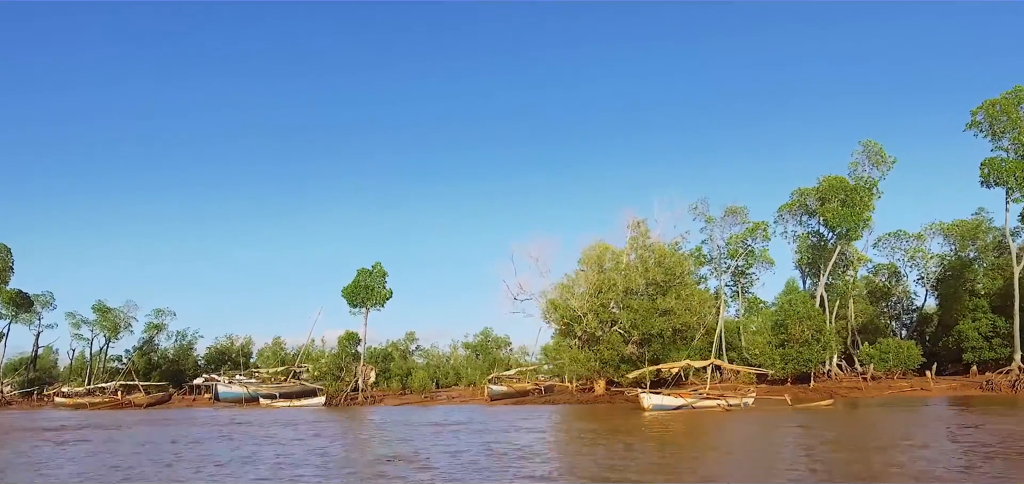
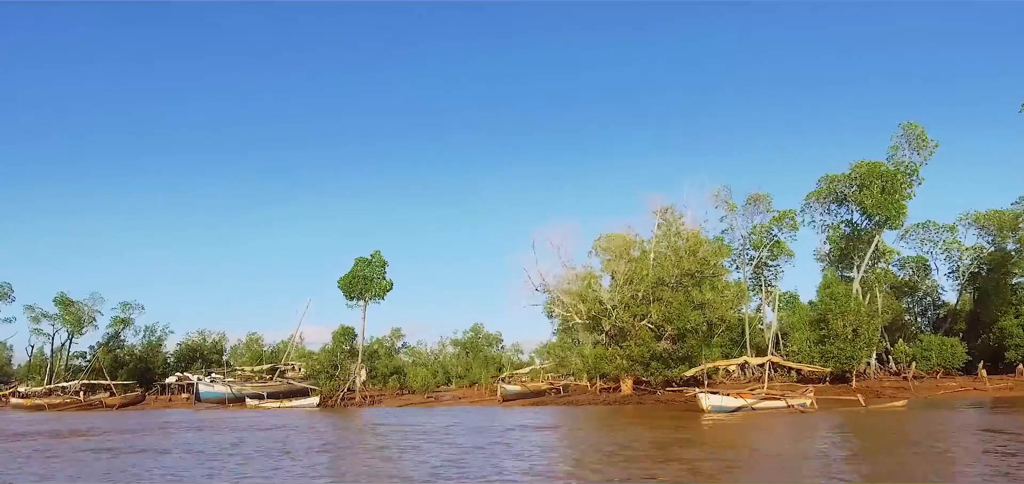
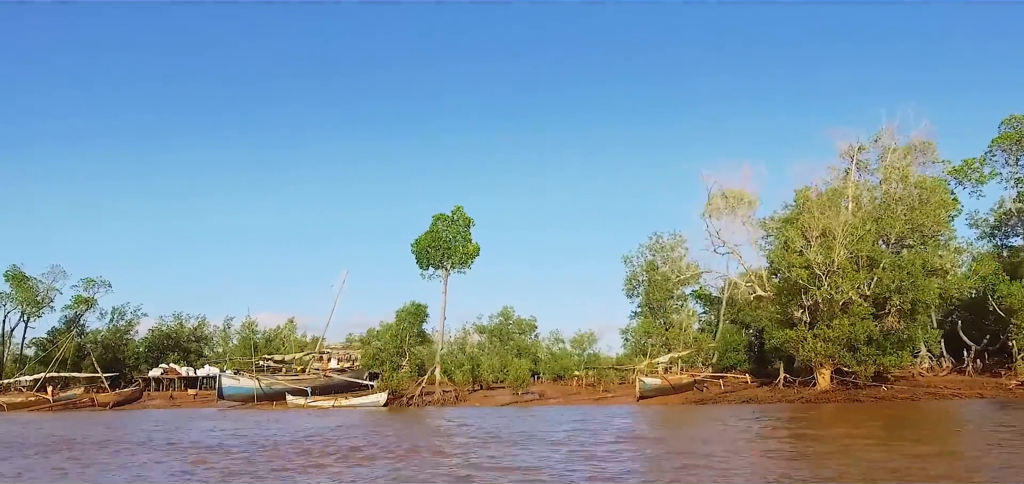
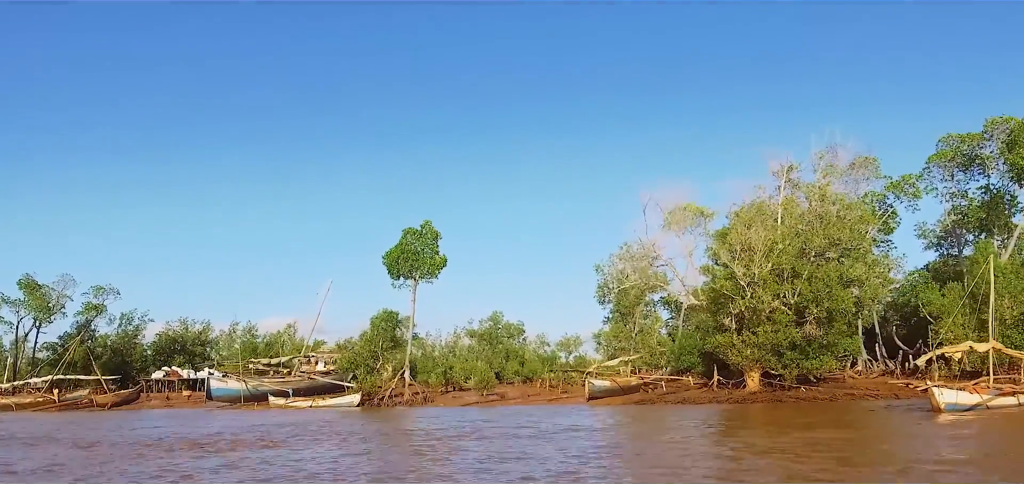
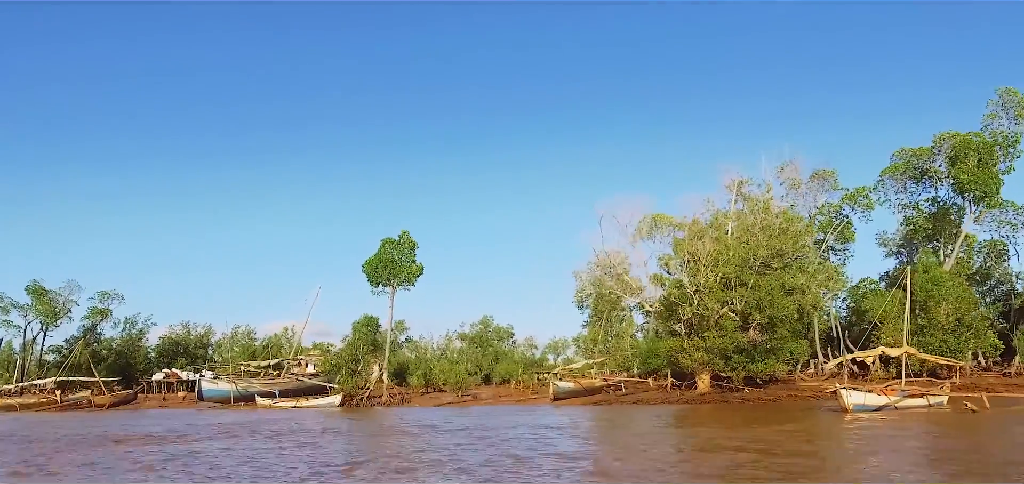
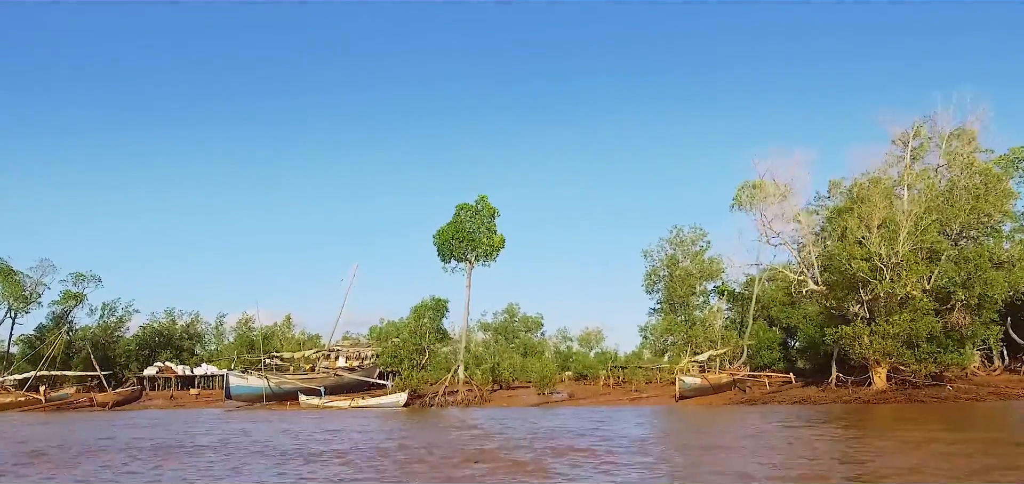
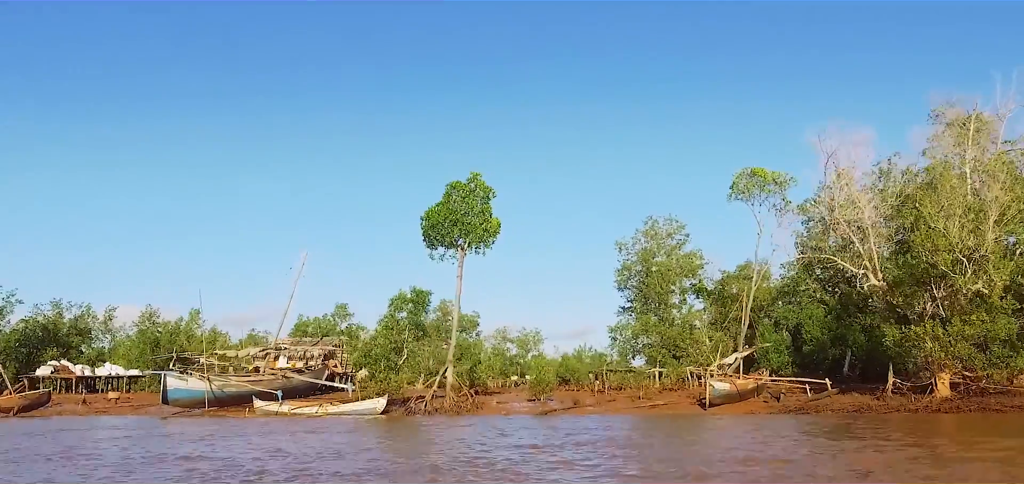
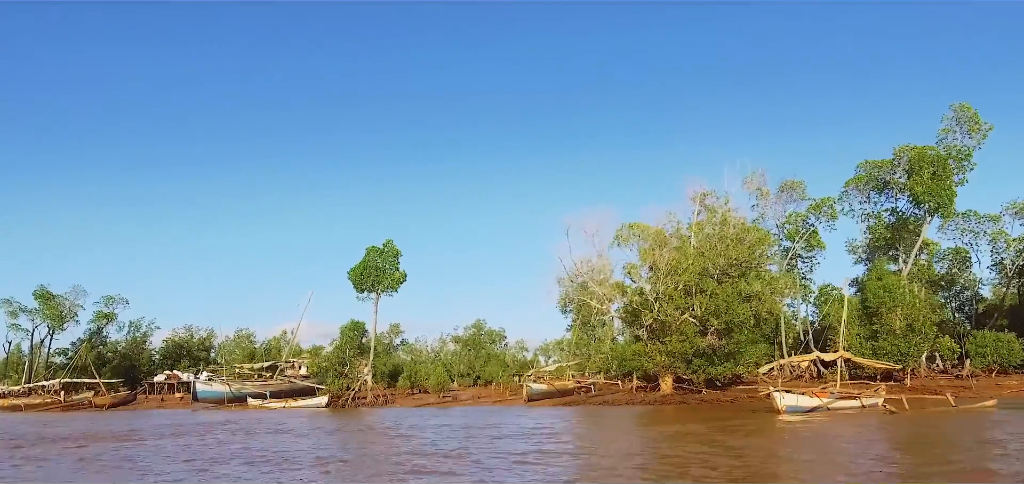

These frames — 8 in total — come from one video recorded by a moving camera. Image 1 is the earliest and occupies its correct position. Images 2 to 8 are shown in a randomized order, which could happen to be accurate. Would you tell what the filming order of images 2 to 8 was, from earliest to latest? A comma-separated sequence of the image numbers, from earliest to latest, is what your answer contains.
2, 8, 5, 4, 3, 6, 7
